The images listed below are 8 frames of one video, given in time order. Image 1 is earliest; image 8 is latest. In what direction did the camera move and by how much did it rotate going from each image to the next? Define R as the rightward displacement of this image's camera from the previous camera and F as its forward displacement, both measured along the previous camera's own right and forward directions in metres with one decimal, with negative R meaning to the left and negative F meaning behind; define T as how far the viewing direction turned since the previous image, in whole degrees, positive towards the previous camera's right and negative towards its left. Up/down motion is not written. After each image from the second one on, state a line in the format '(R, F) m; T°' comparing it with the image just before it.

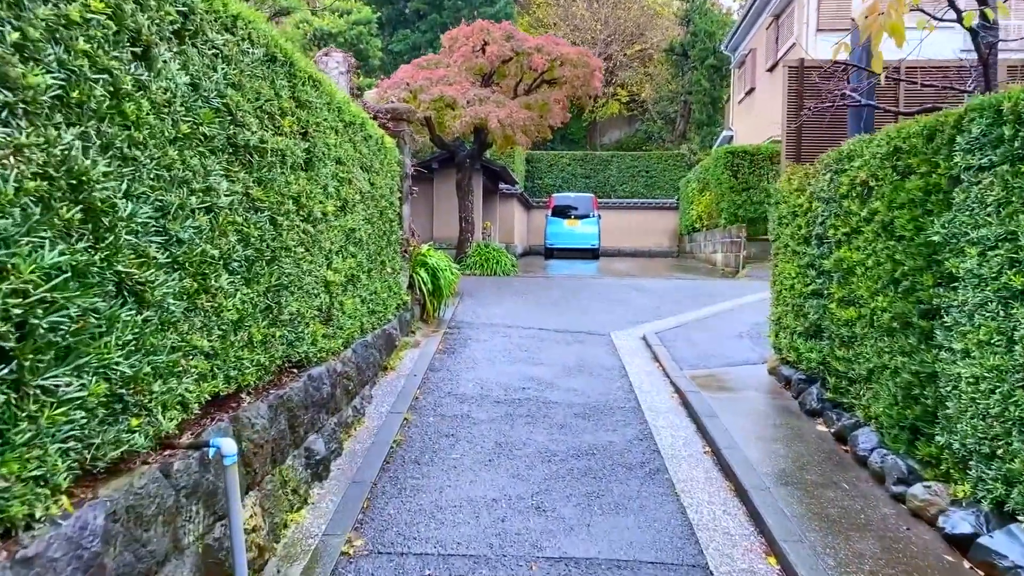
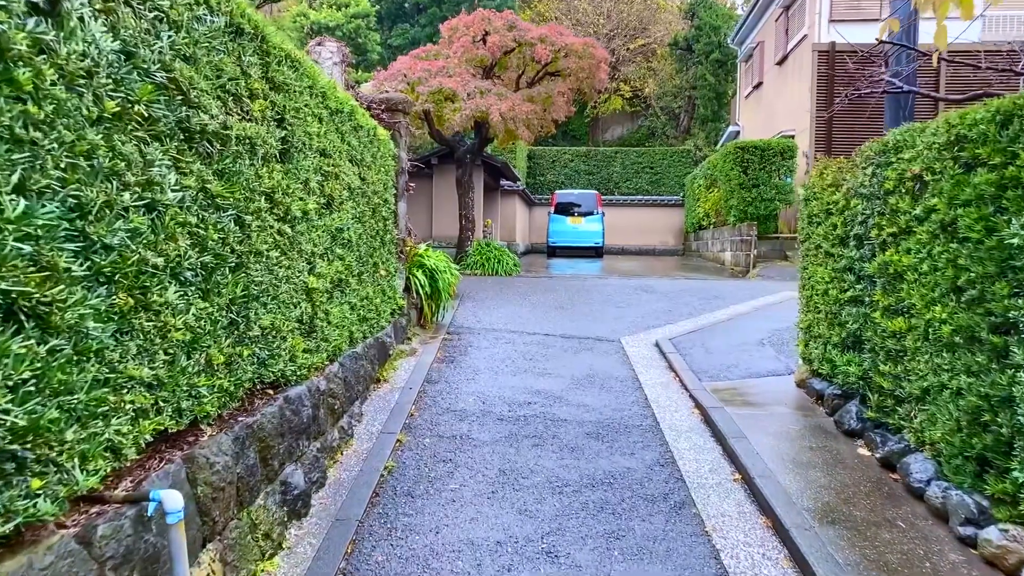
(0.0, +0.5) m; 0°
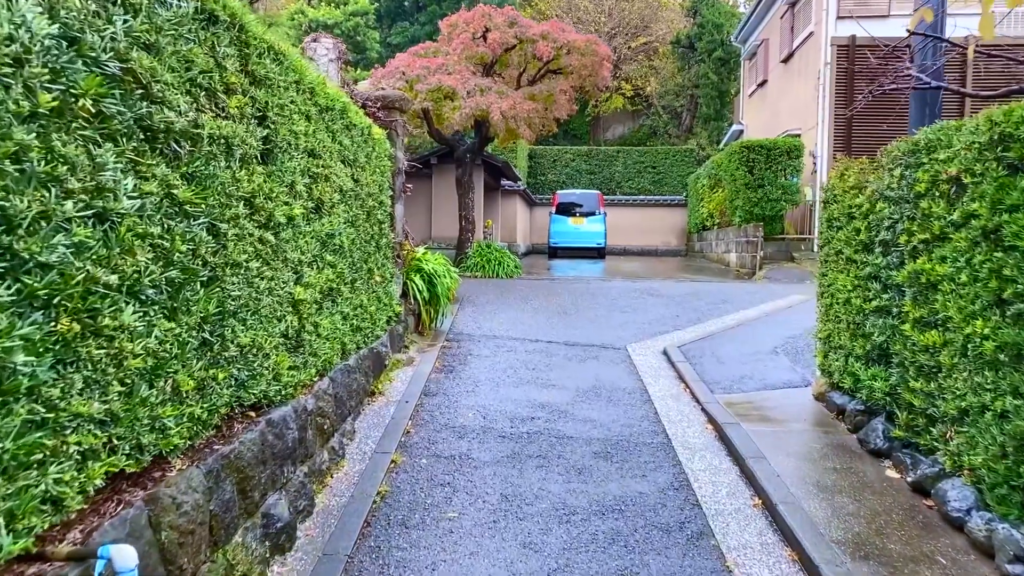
(0.0, +0.3) m; 0°
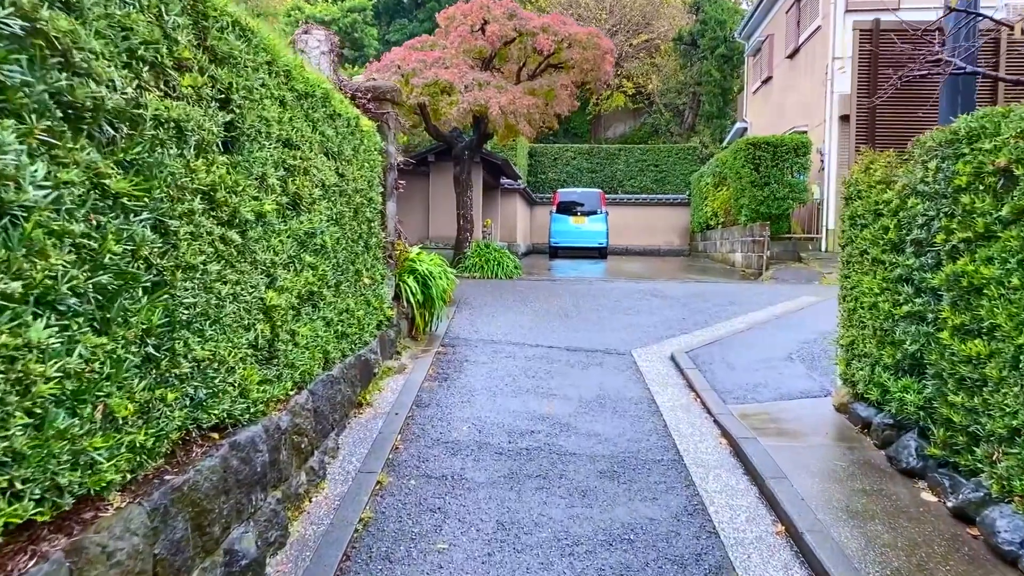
(0.0, +0.3) m; 0°
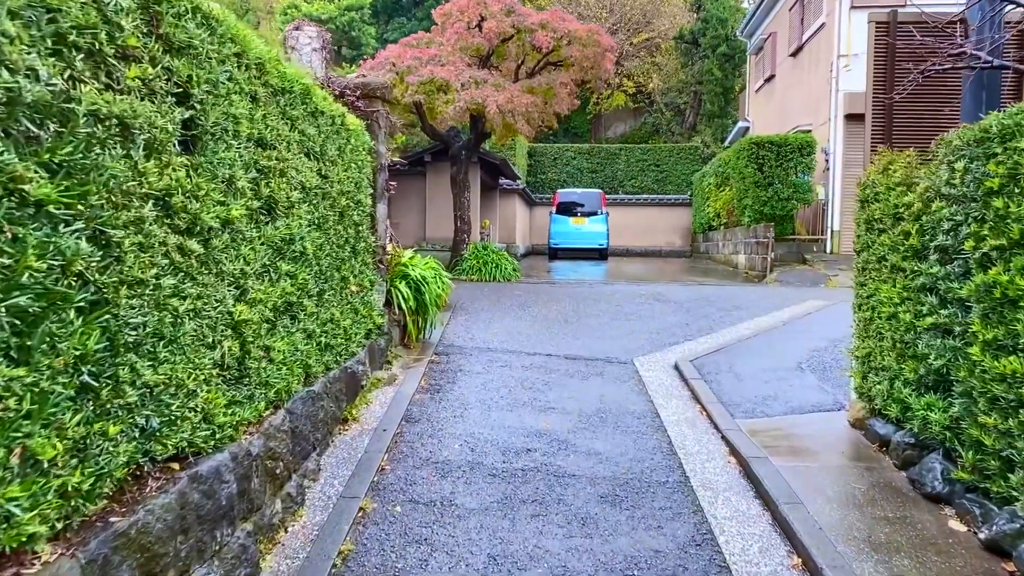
(0.0, +0.3) m; 0°
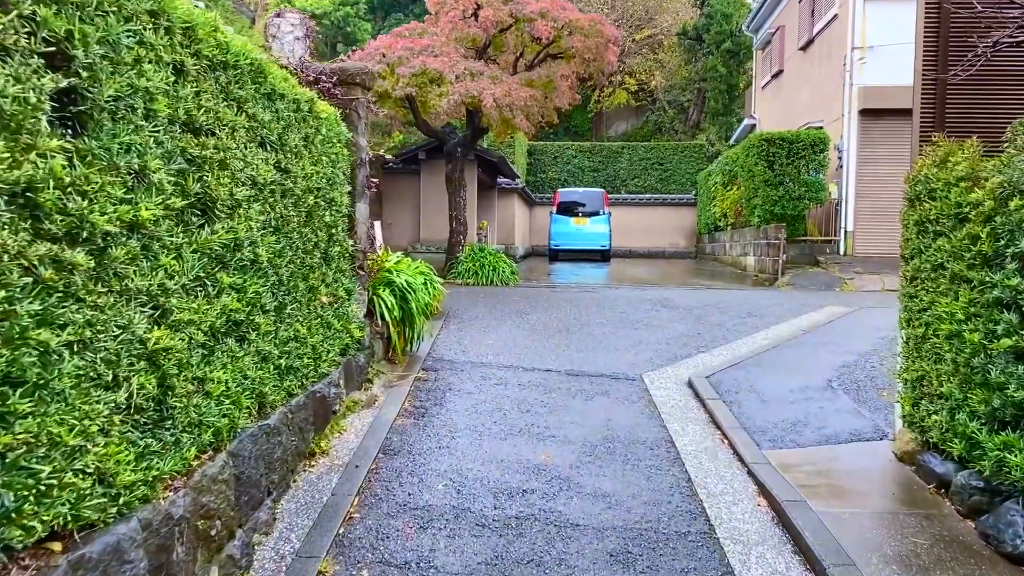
(0.0, +0.6) m; 0°
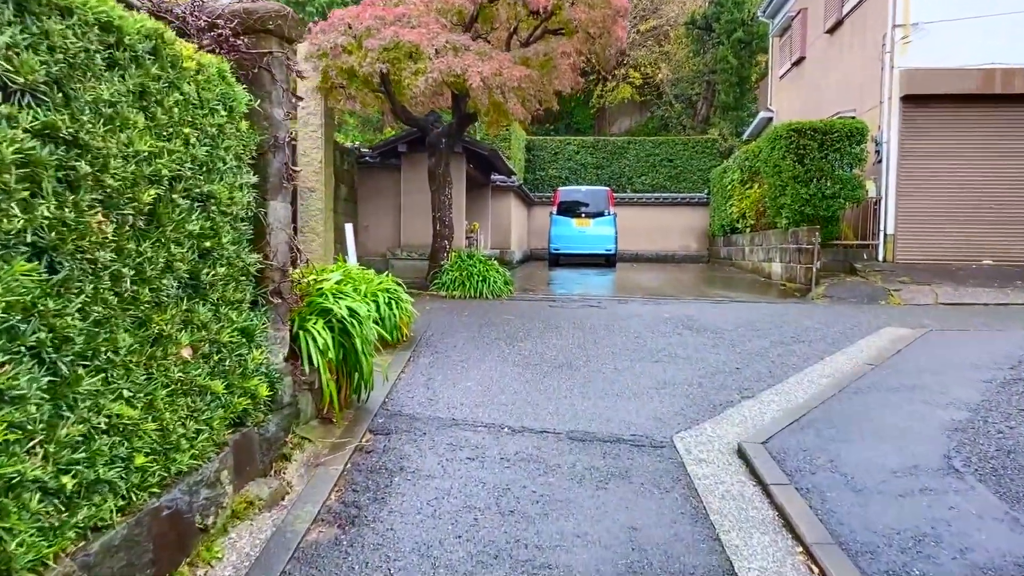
(+0.1, +1.4) m; 0°
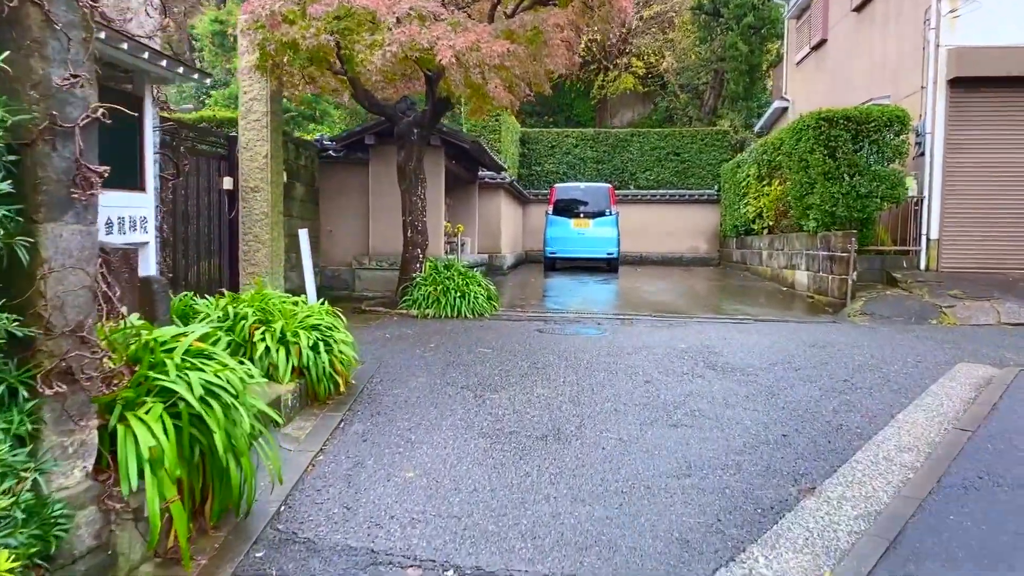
(+0.1, +1.4) m; 0°
